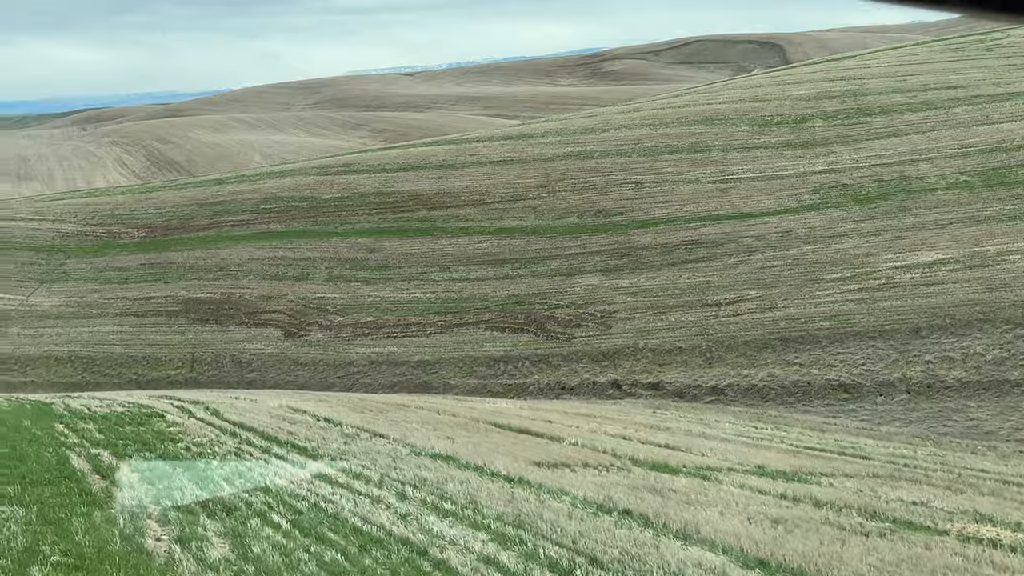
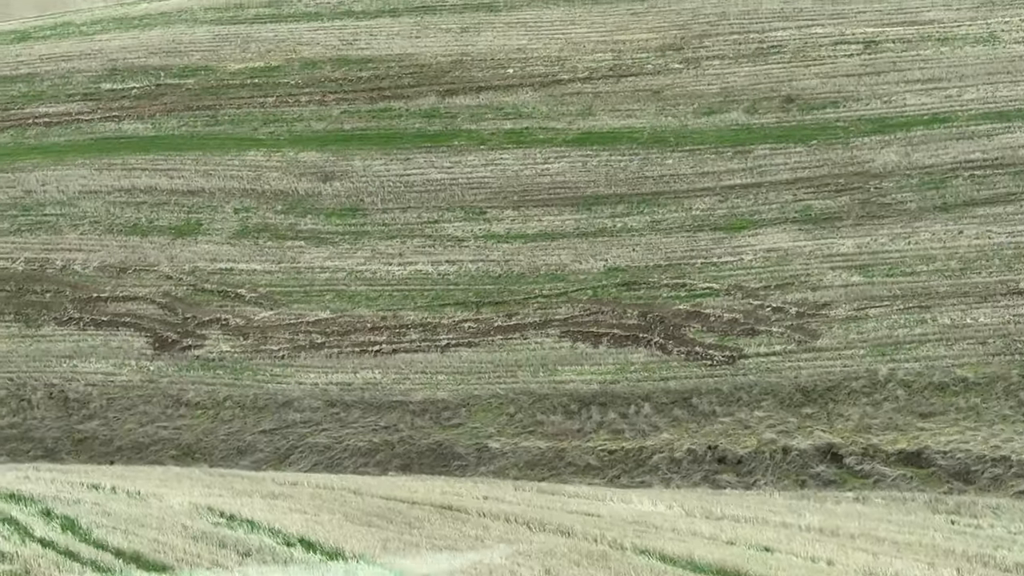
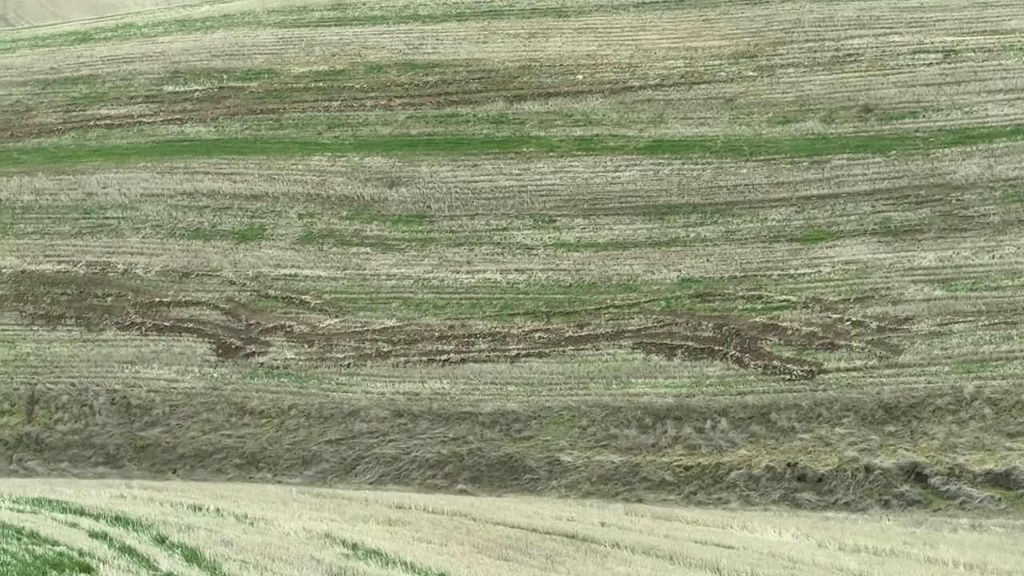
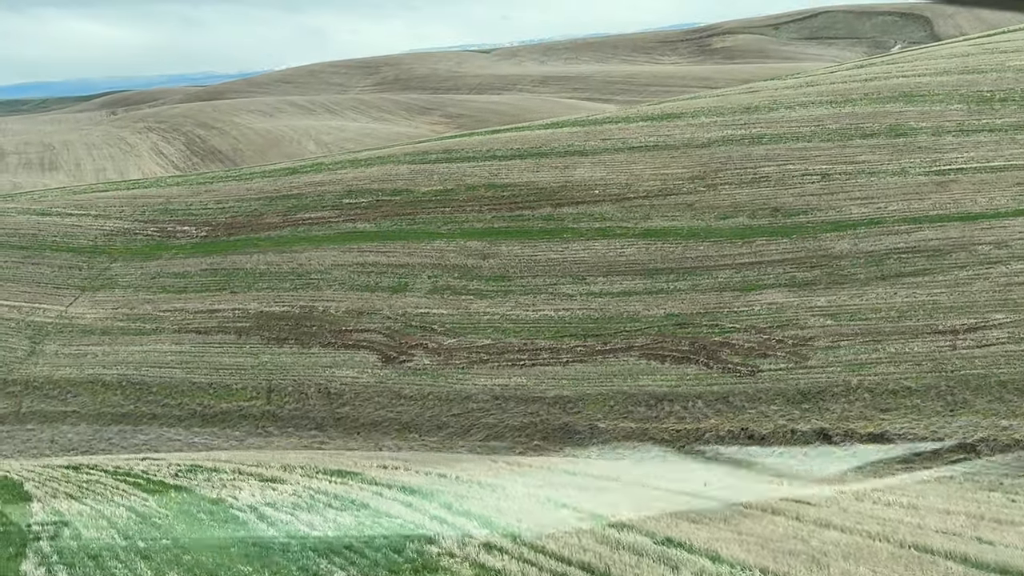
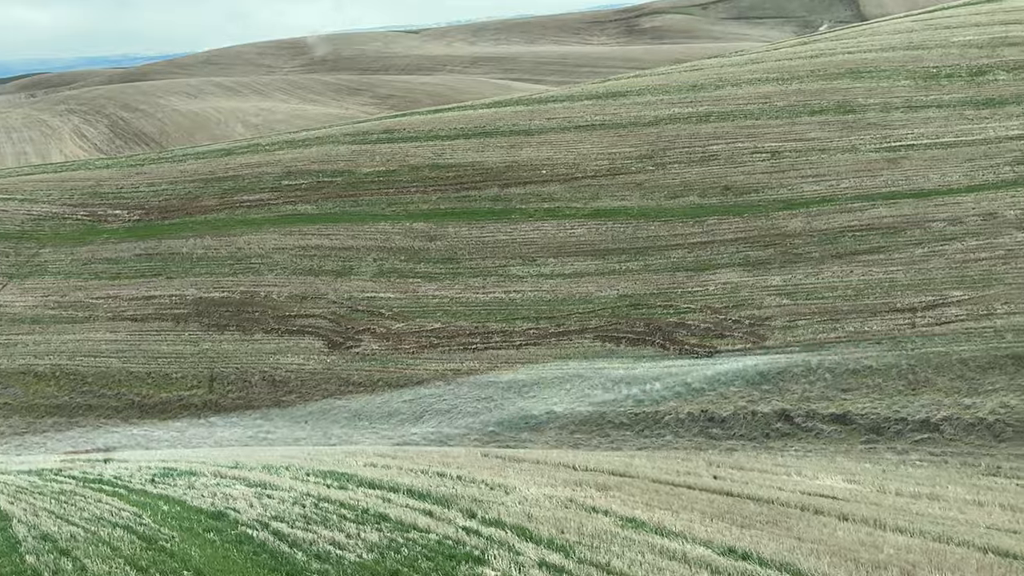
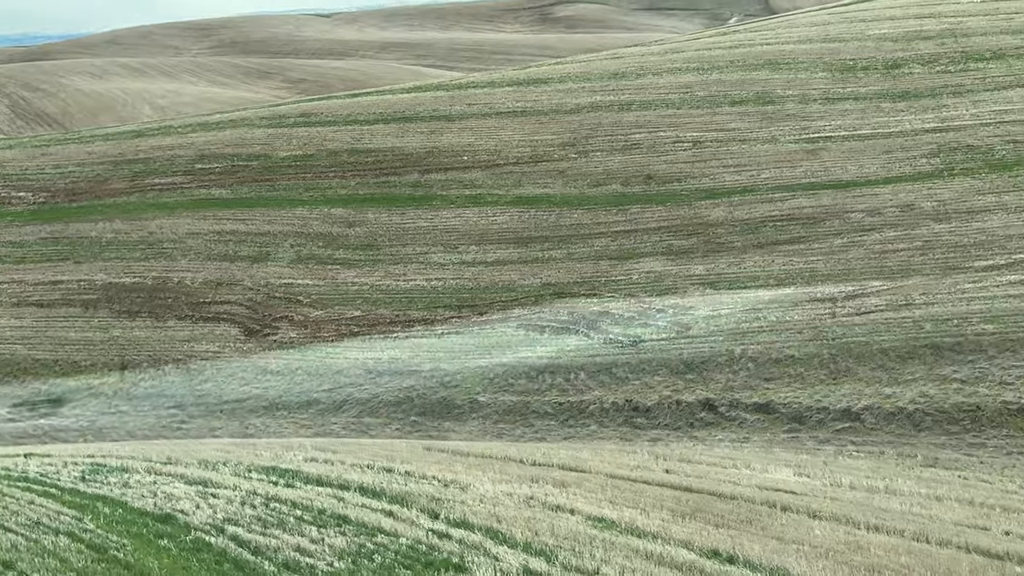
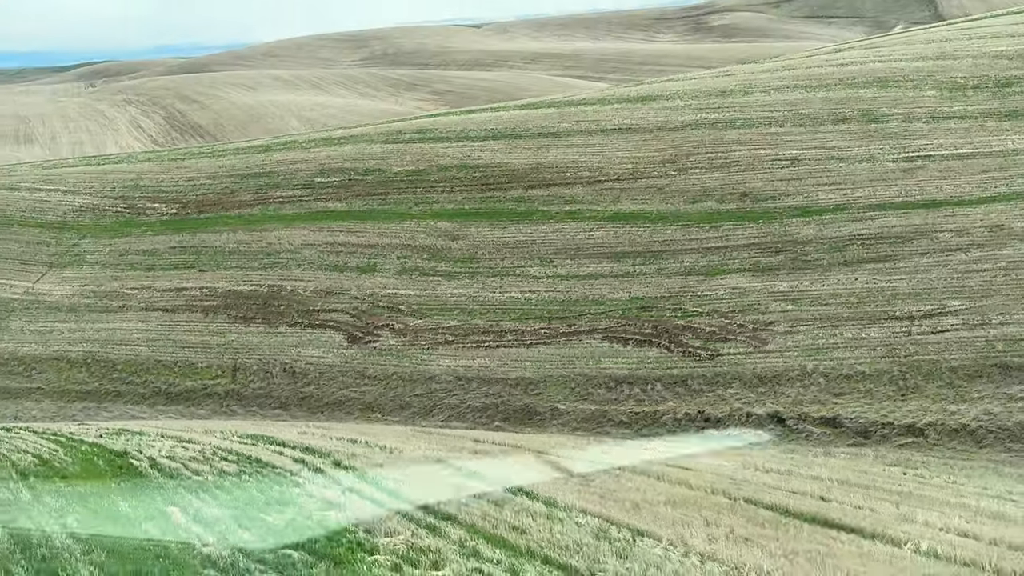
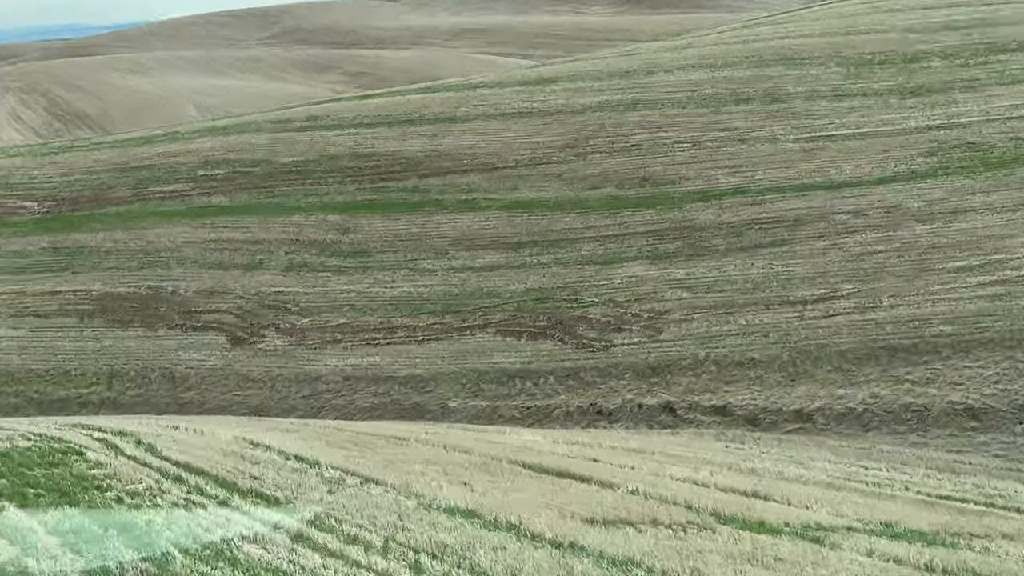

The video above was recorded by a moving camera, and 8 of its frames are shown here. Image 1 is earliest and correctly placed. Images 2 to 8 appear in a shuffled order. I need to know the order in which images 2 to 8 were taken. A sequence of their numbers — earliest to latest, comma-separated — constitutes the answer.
8, 2, 3, 7, 4, 5, 6
